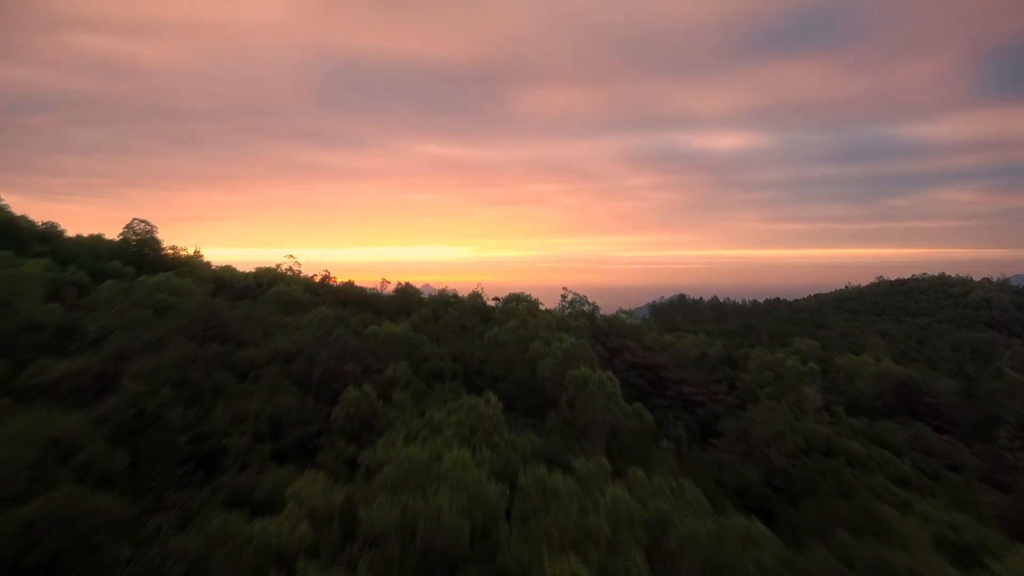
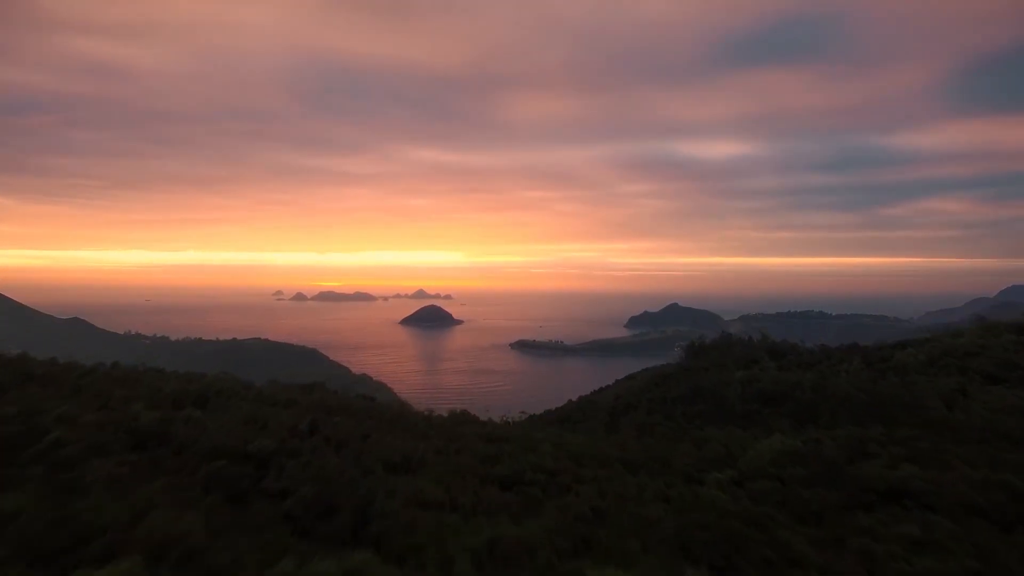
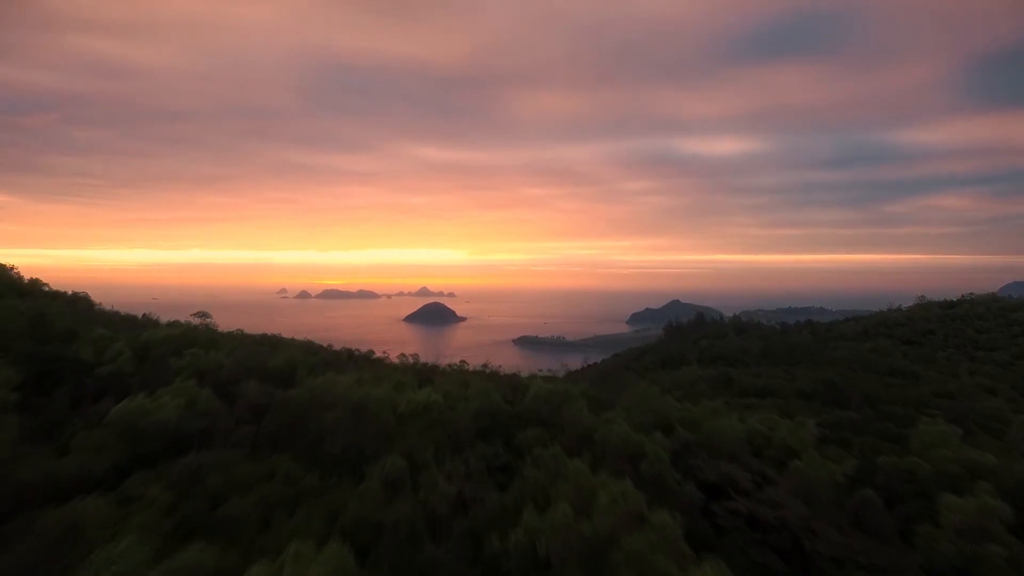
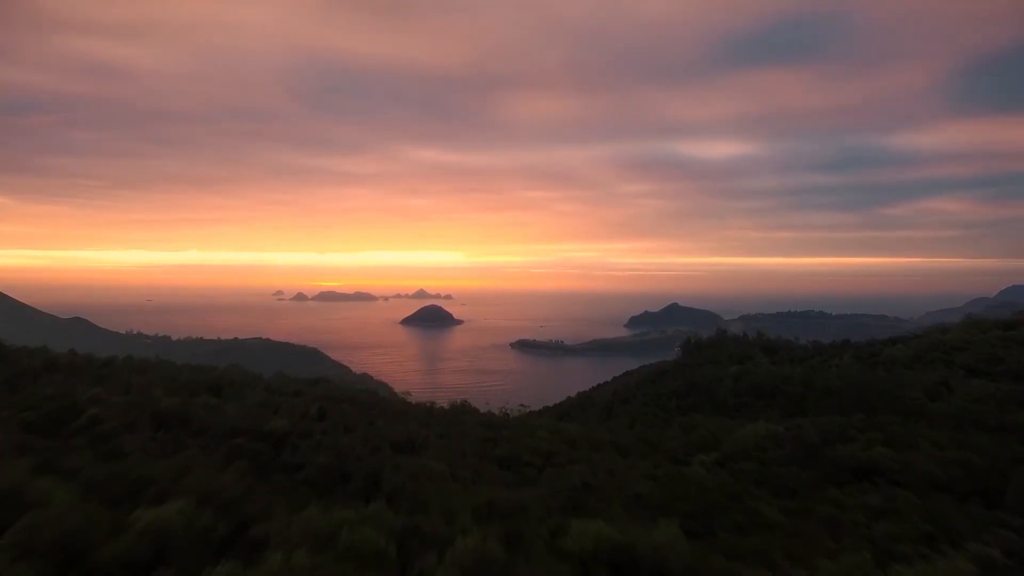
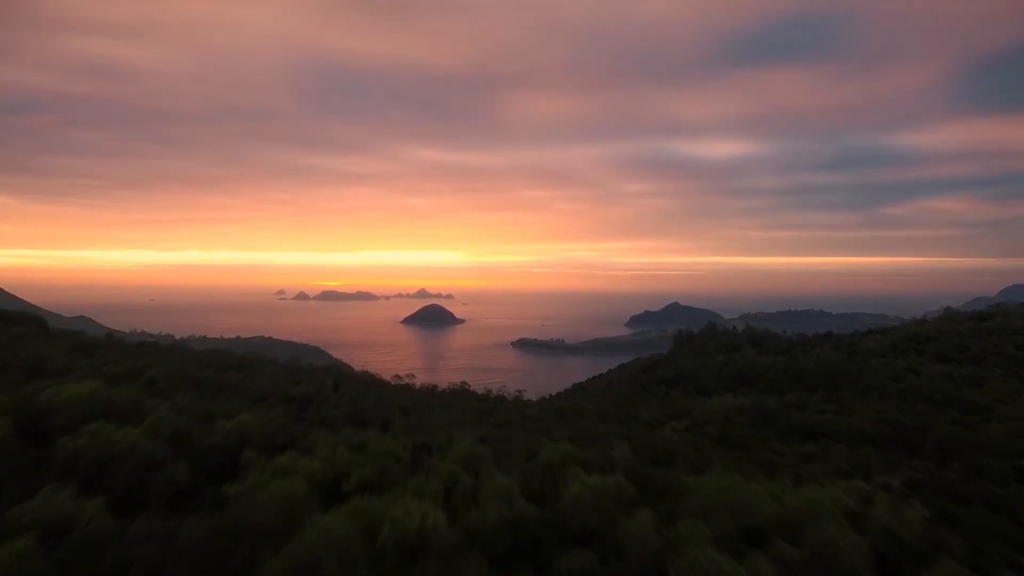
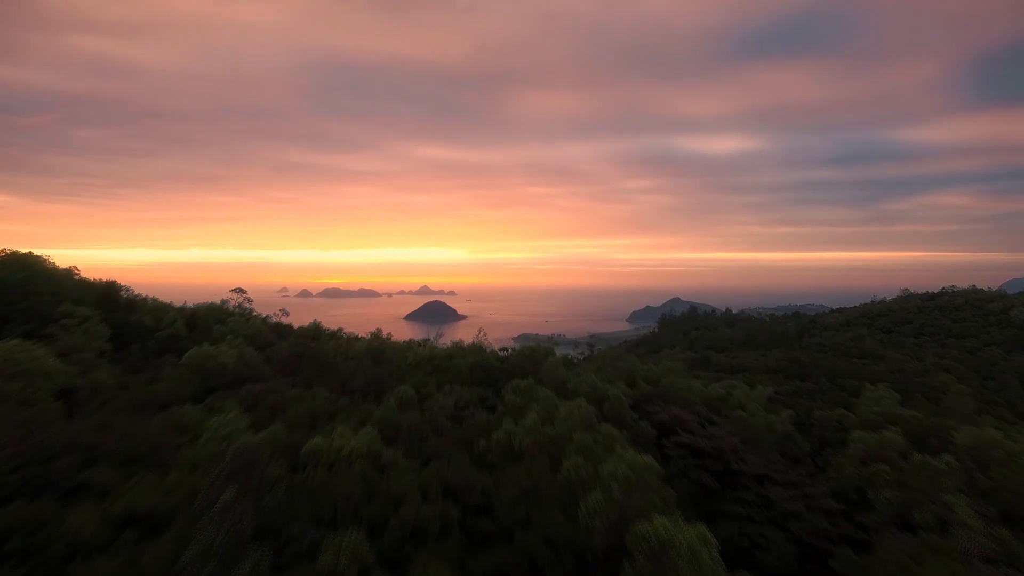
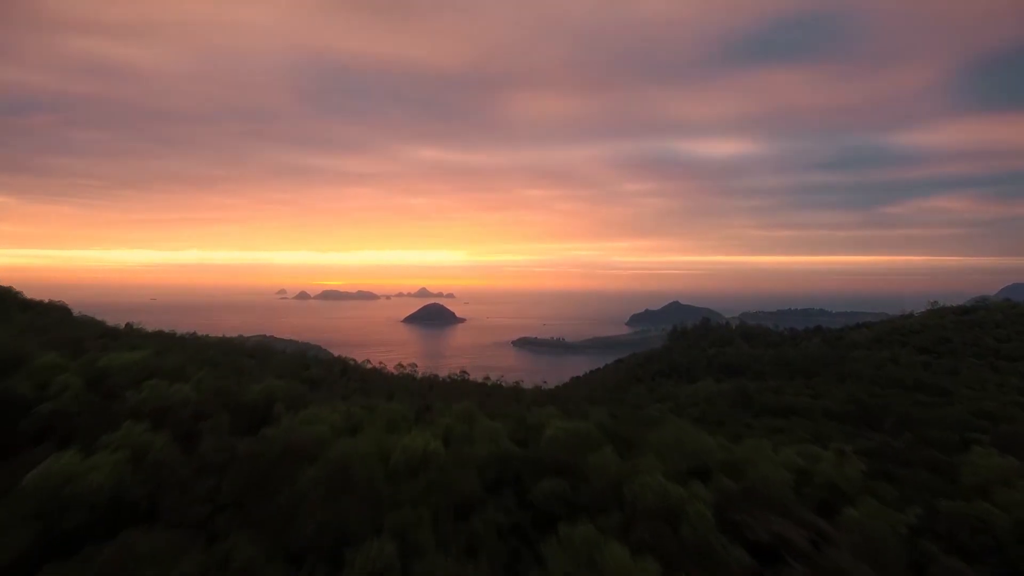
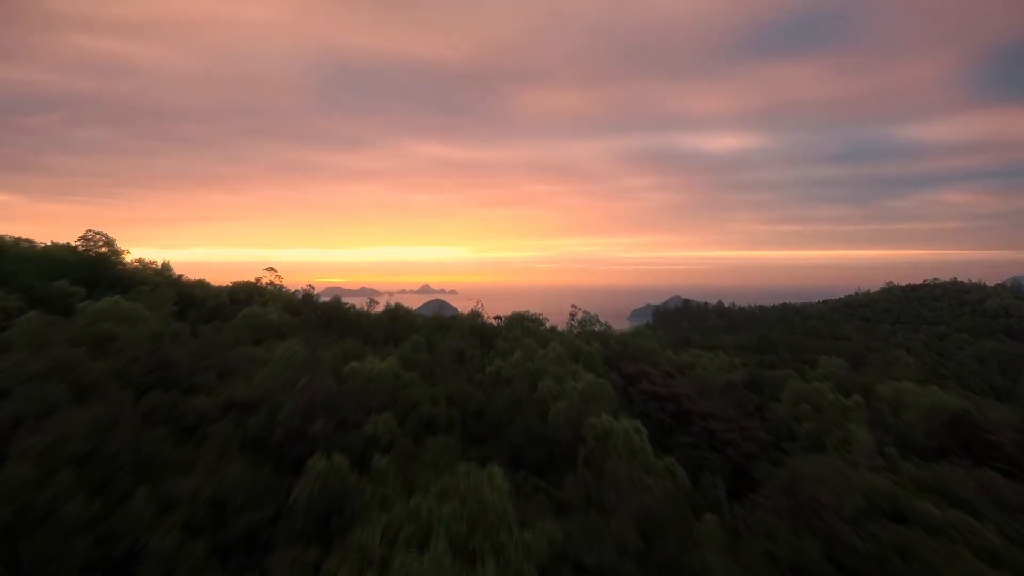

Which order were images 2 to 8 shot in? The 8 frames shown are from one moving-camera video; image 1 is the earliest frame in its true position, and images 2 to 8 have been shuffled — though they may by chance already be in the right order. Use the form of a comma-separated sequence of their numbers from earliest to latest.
8, 6, 3, 7, 5, 4, 2
